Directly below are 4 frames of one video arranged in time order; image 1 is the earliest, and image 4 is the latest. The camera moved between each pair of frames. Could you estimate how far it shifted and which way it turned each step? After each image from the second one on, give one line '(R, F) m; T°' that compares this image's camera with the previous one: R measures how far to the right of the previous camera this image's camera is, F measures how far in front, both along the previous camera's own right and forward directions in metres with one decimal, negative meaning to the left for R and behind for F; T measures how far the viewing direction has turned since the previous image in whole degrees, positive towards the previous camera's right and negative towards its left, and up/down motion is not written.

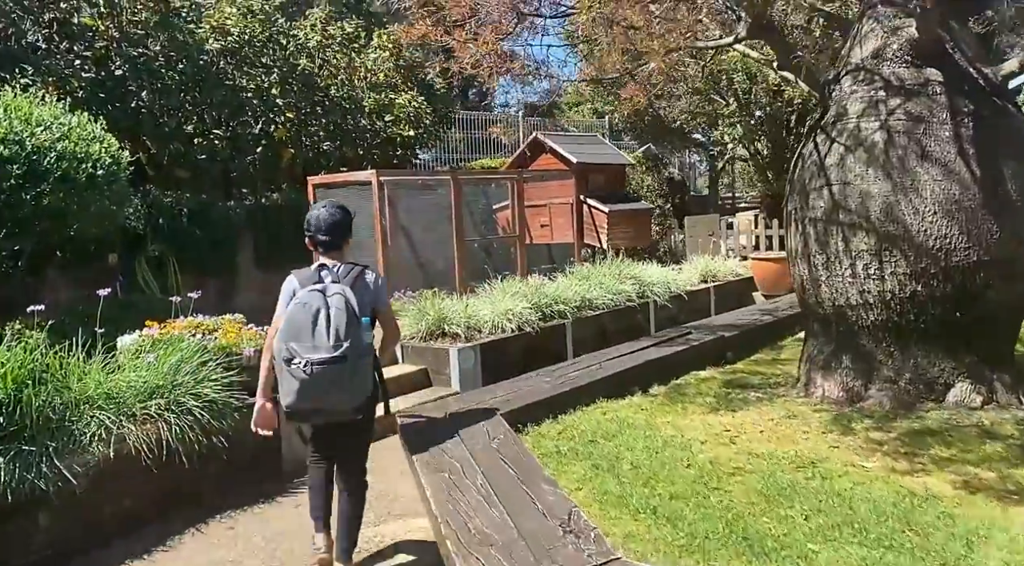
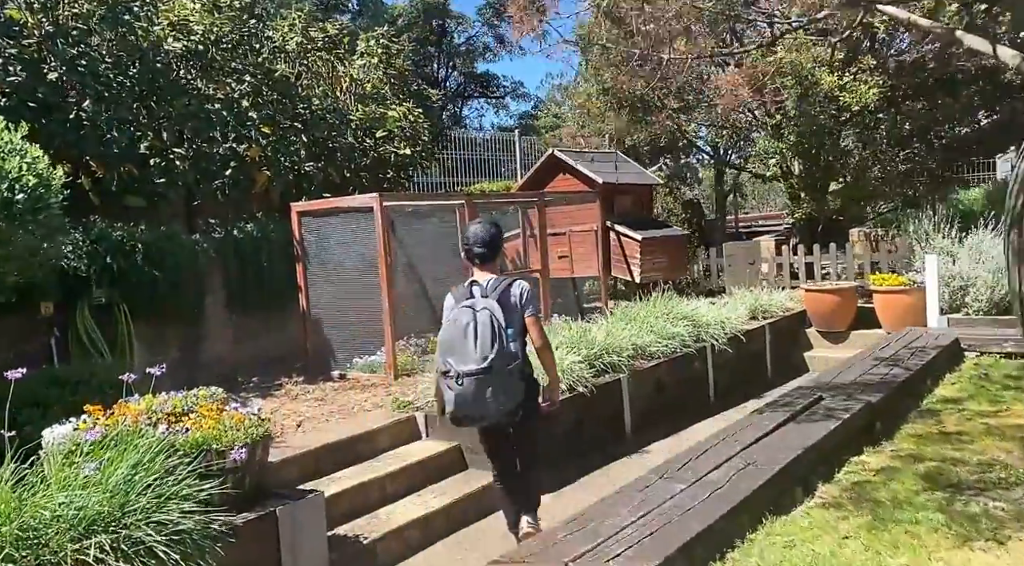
(-0.7, +1.5) m; +3°
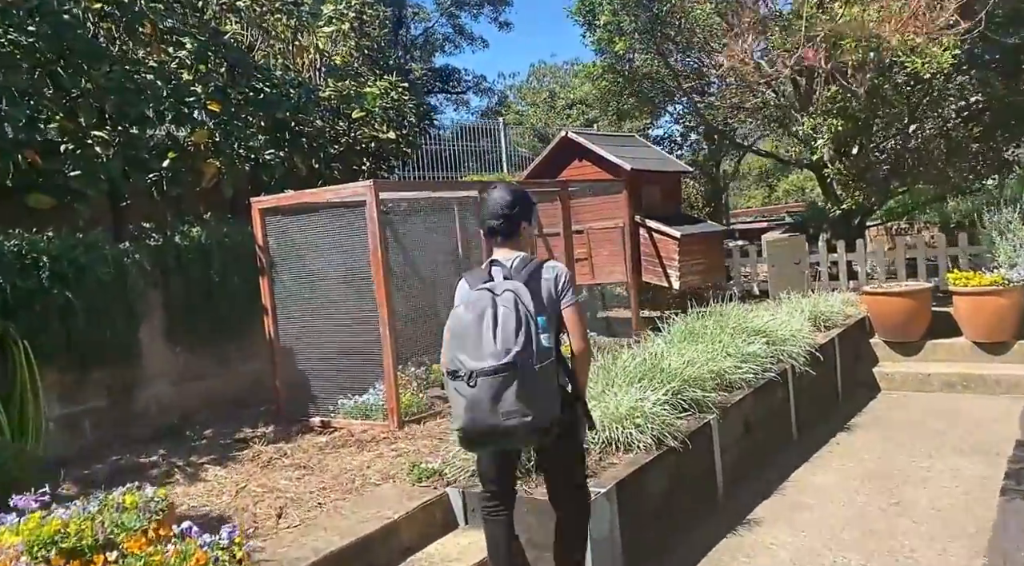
(-0.6, +1.7) m; +4°
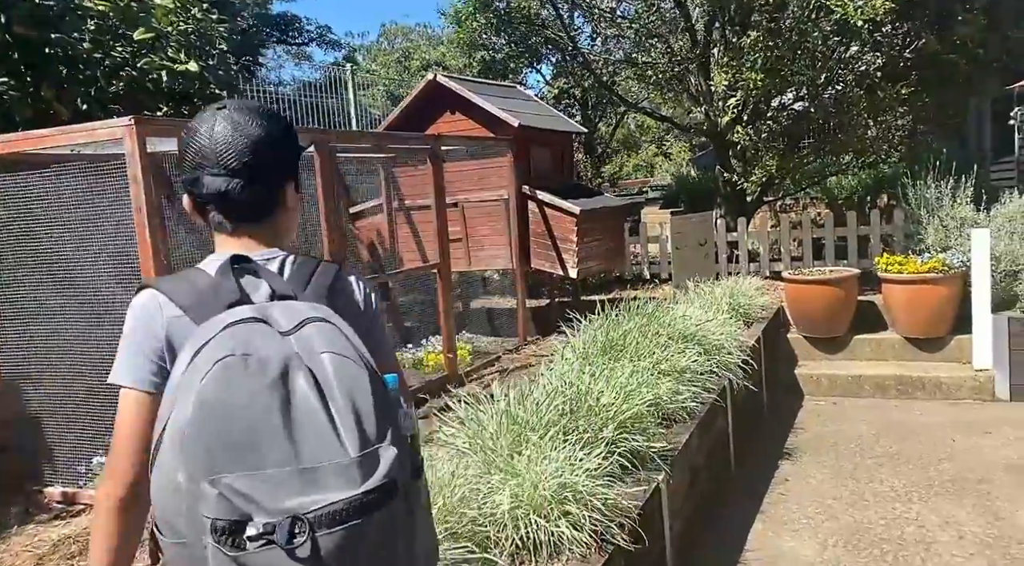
(0.0, +1.7) m; +11°
